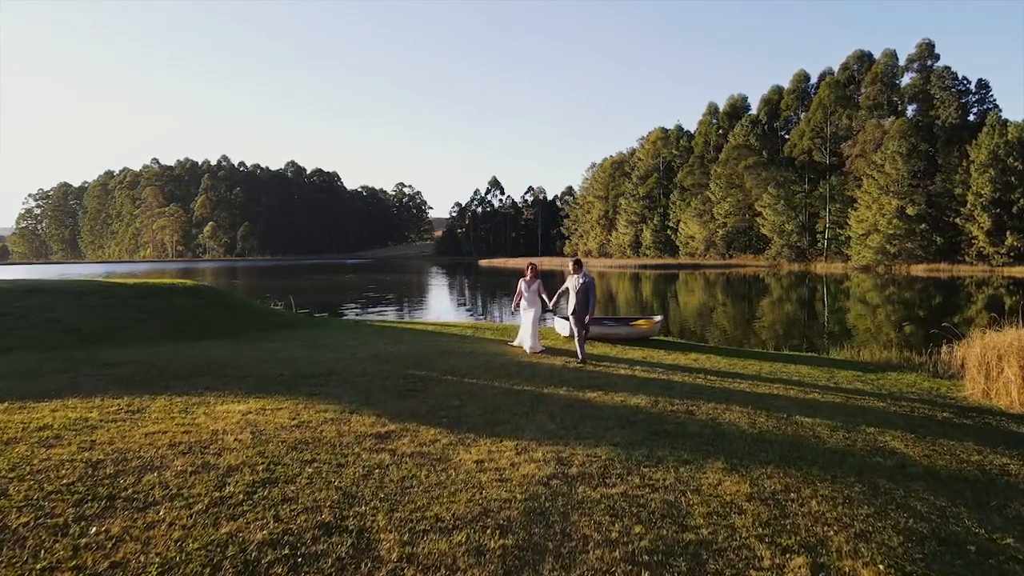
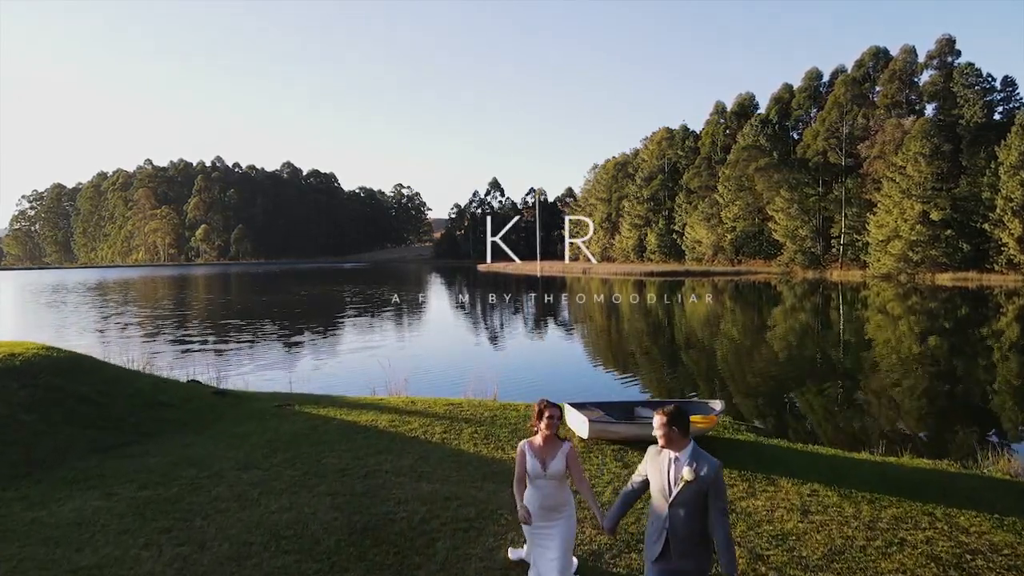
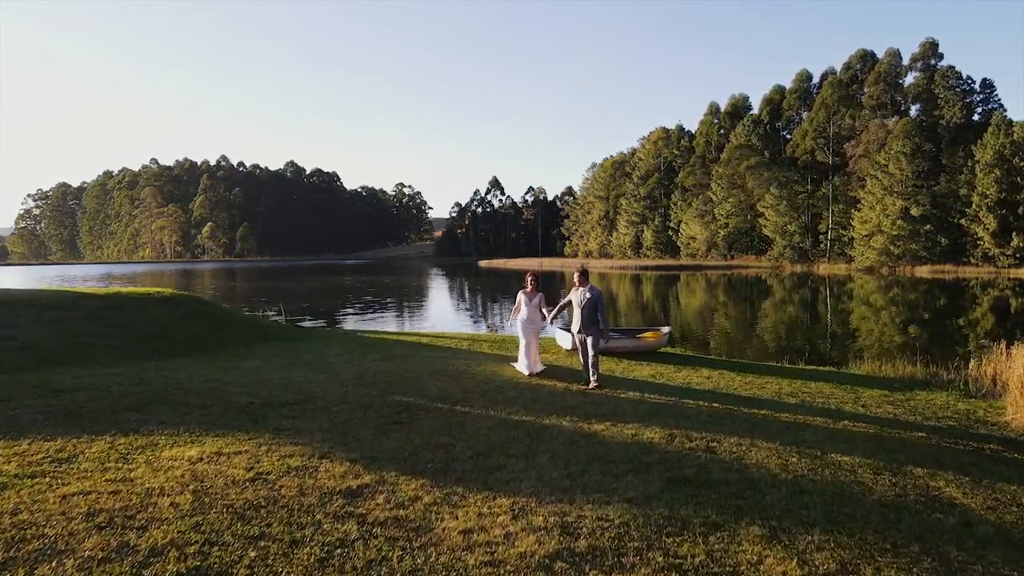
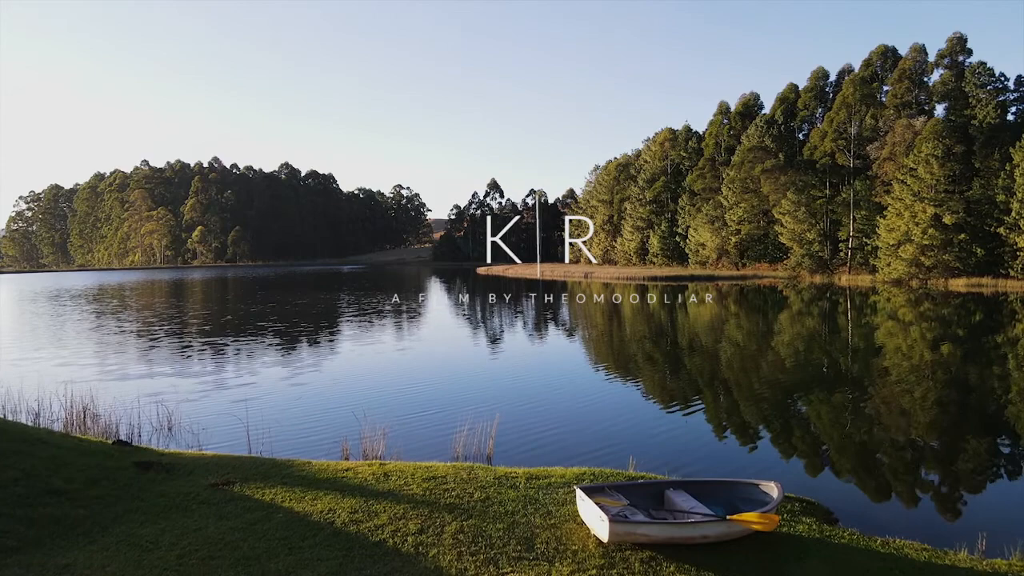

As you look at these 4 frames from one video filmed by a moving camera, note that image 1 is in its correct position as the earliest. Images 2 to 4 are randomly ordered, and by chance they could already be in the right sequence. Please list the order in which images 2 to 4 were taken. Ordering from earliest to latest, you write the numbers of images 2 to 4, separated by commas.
3, 2, 4
